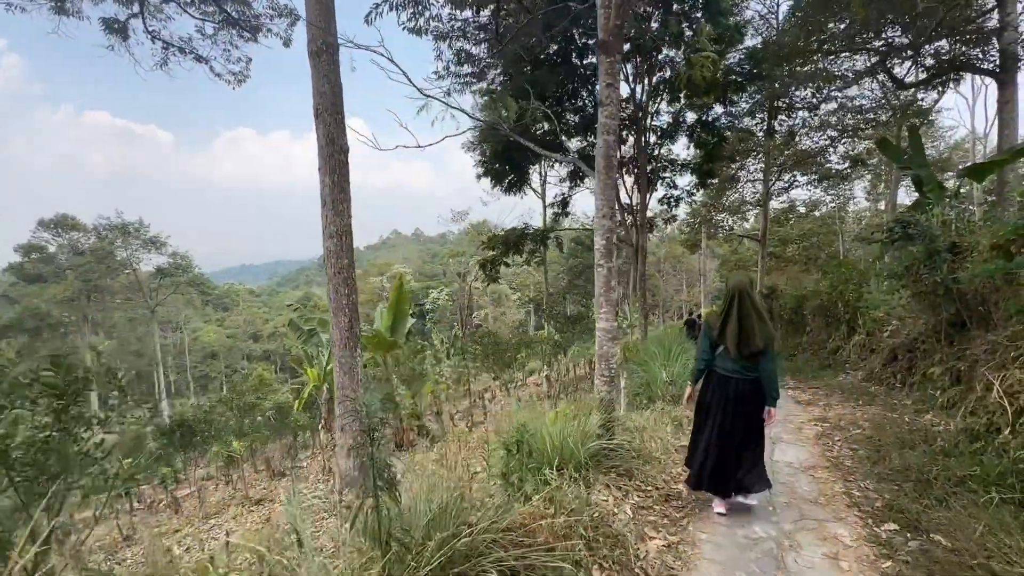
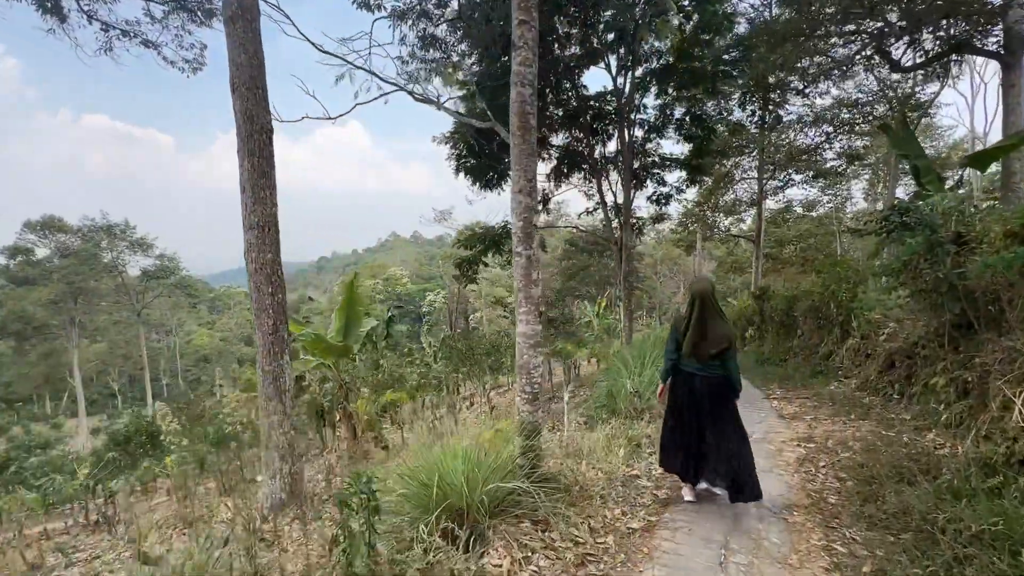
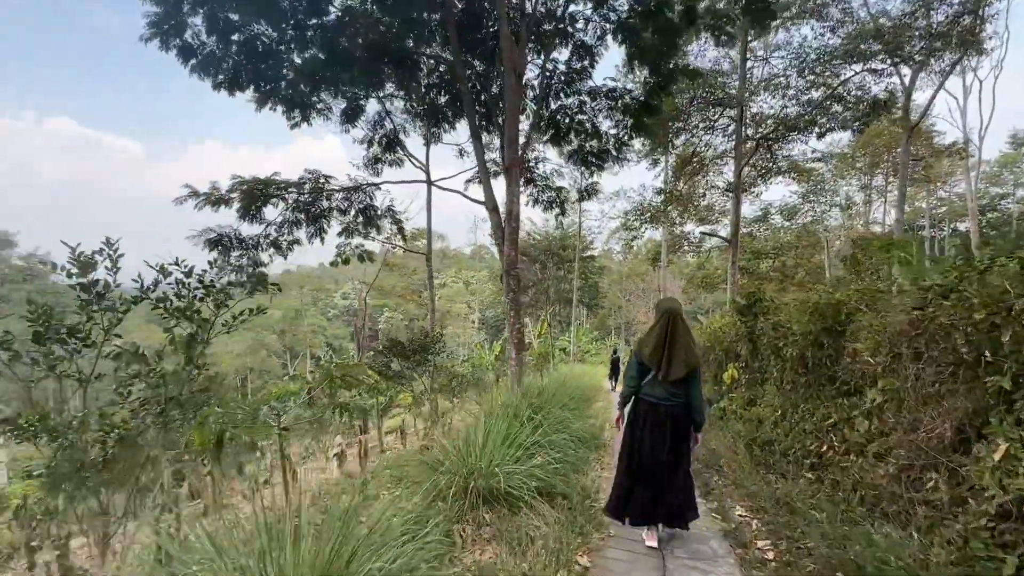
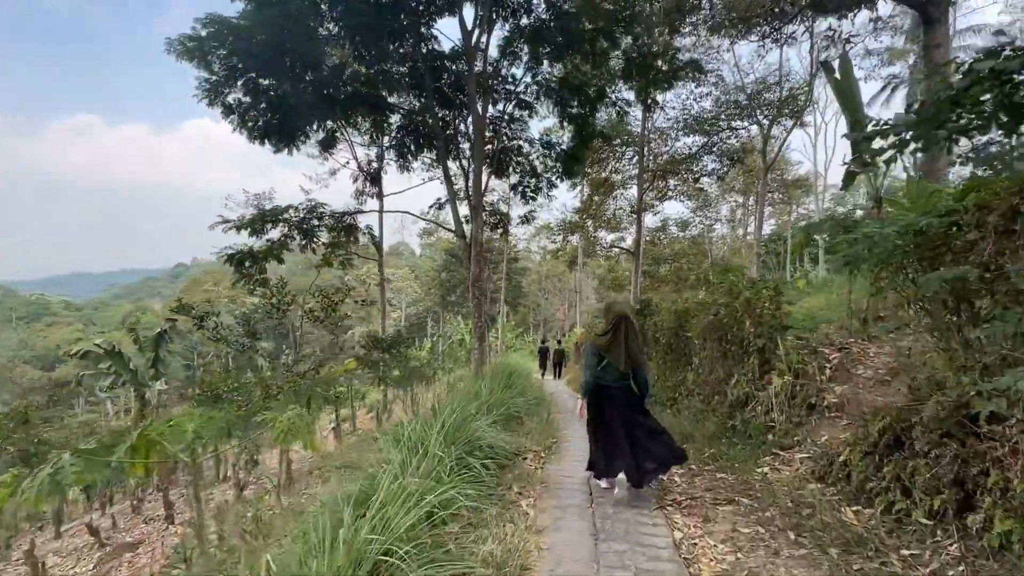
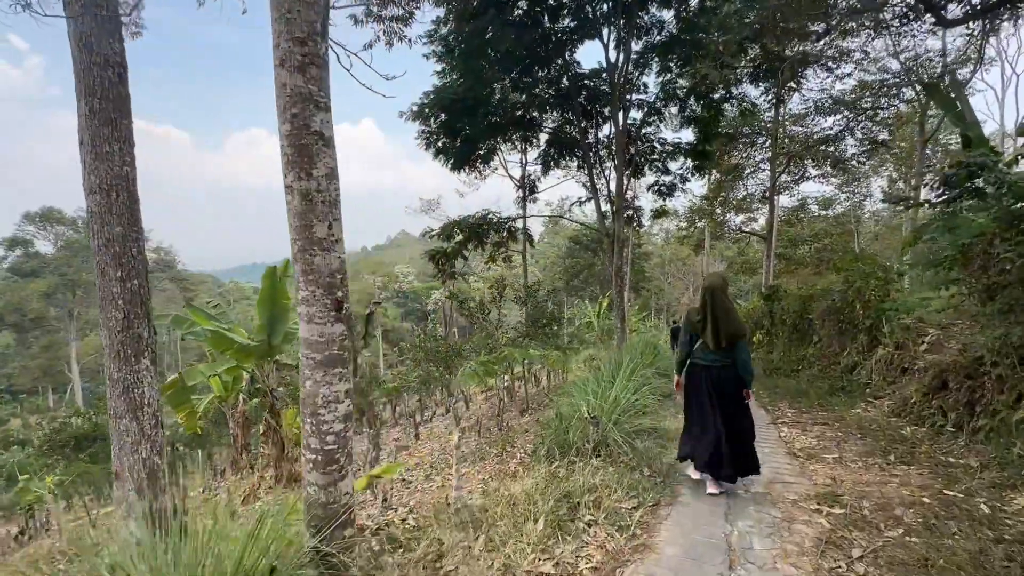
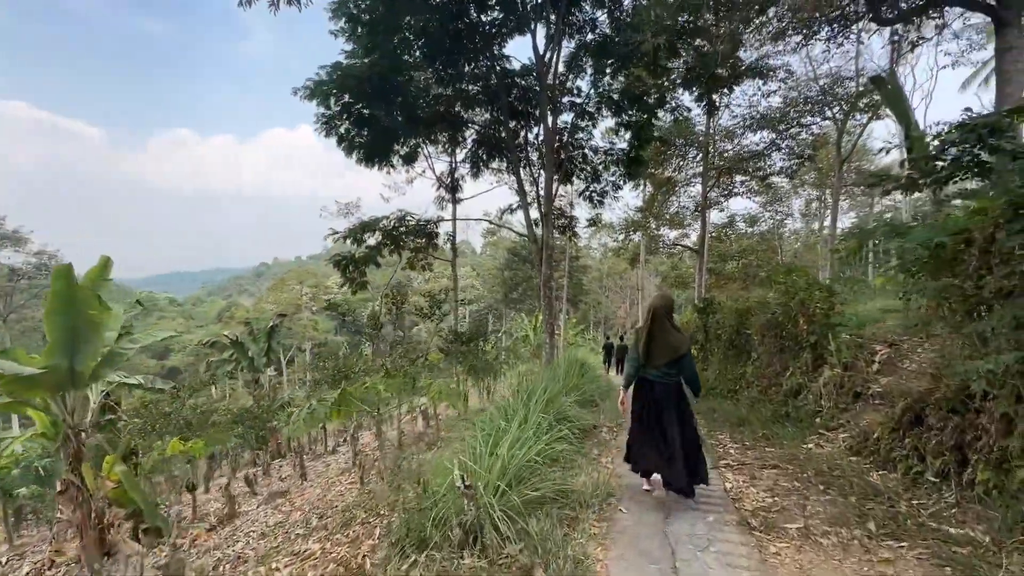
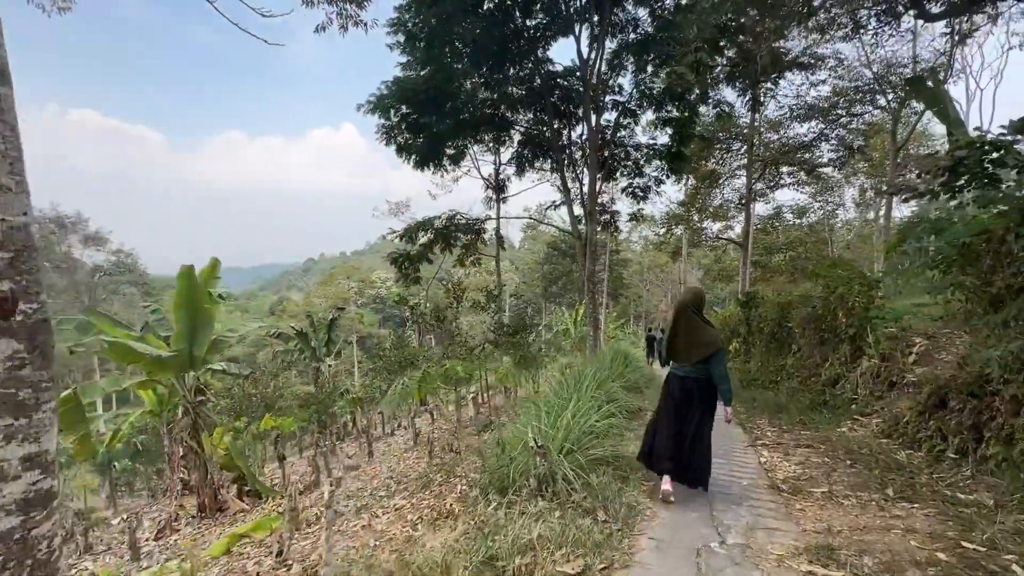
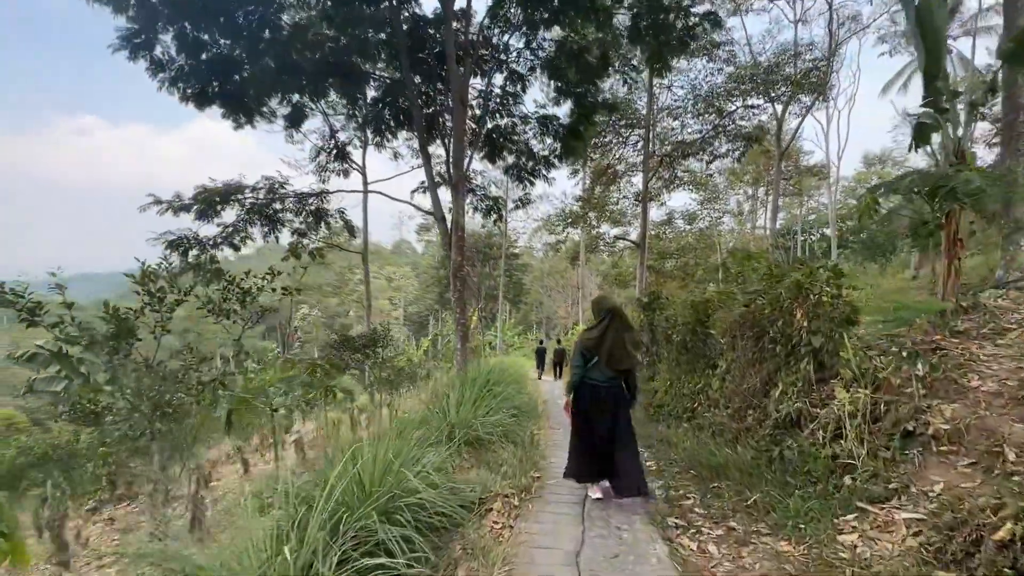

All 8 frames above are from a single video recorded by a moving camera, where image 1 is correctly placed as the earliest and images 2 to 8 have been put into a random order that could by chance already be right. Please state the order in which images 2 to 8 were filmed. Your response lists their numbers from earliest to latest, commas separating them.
2, 5, 7, 6, 4, 8, 3
